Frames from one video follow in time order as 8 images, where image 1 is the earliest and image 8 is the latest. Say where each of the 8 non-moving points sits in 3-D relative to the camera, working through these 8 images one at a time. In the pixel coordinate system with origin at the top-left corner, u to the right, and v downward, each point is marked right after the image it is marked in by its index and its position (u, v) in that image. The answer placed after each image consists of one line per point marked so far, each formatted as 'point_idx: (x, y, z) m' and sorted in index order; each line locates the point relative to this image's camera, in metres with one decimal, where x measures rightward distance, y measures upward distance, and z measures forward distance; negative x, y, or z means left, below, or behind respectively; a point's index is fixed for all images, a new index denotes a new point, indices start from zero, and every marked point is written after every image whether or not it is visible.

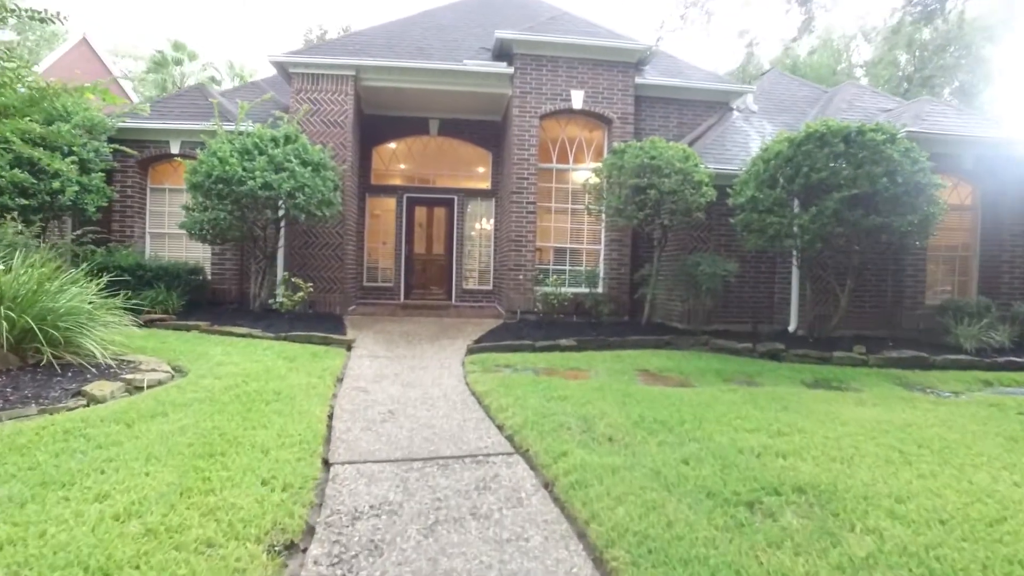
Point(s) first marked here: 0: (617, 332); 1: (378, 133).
0: (+1.6, -0.6, +9.3) m
1: (-2.8, +3.2, +13.0) m
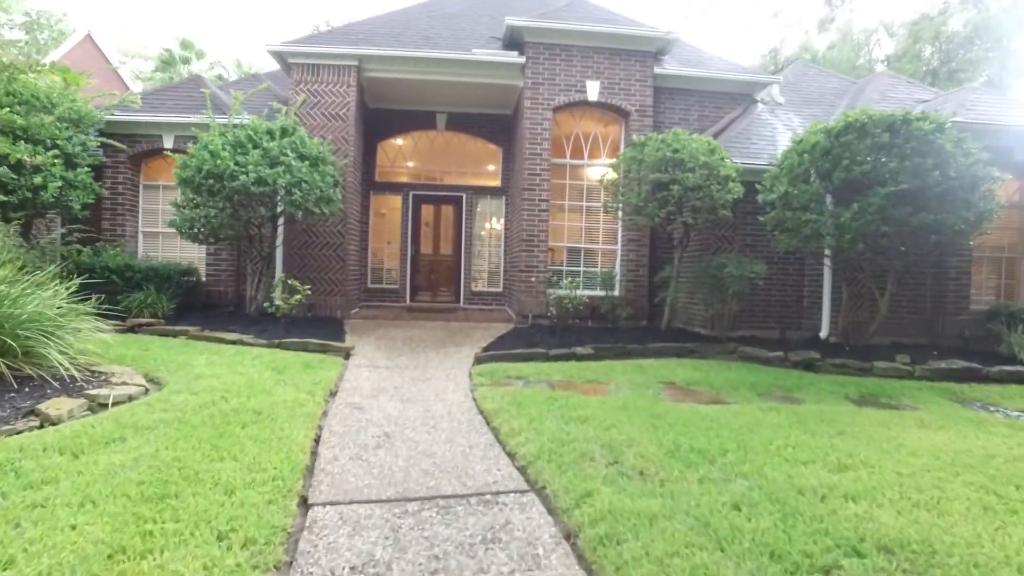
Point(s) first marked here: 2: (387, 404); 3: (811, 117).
0: (+1.7, -0.7, +8.7) m
1: (-2.6, +3.2, +12.5) m
2: (-1.0, -0.9, +5.0) m
3: (+5.1, +2.9, +10.7) m
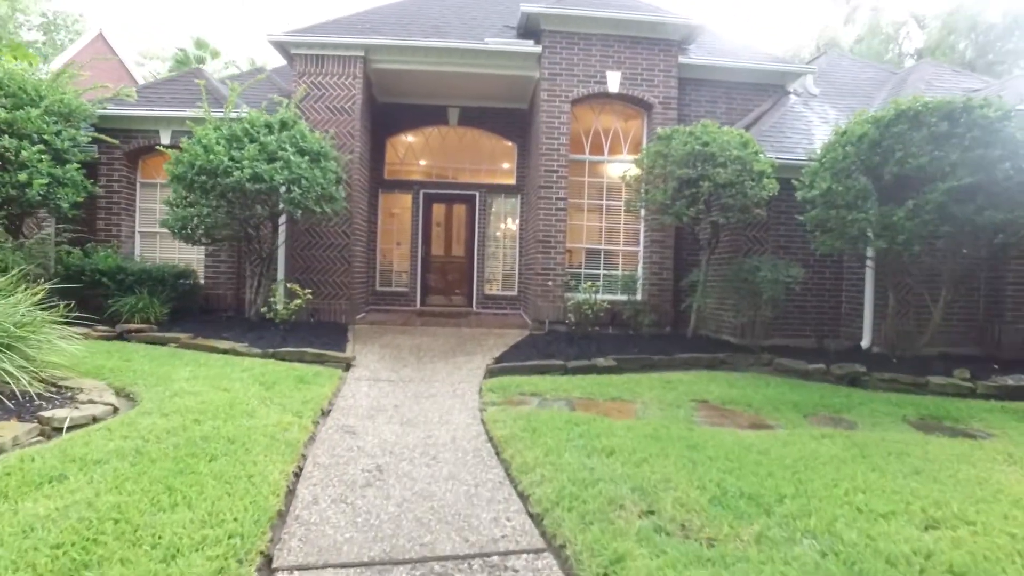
0: (+1.9, -0.7, +8.0) m
1: (-2.3, +3.1, +11.9) m
2: (-0.9, -1.0, +4.4) m
3: (+5.3, +2.8, +10.0) m
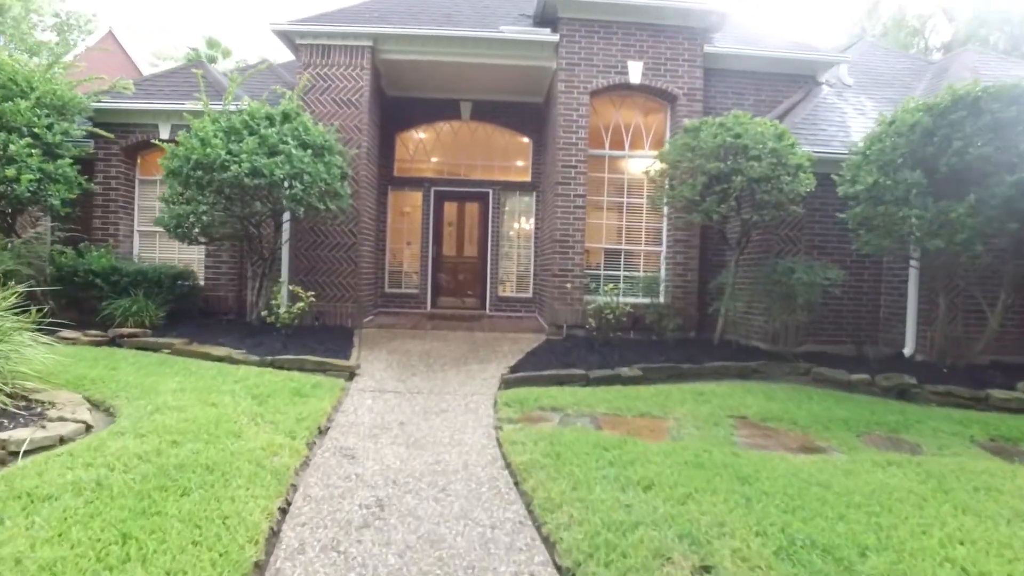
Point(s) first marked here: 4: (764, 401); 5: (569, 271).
0: (+2.1, -0.8, +7.5) m
1: (-2.0, +3.1, +11.4) m
2: (-0.8, -1.0, +3.9) m
3: (+5.6, +2.8, +9.4) m
4: (+2.2, -1.0, +5.4) m
5: (+0.8, +0.2, +9.1) m
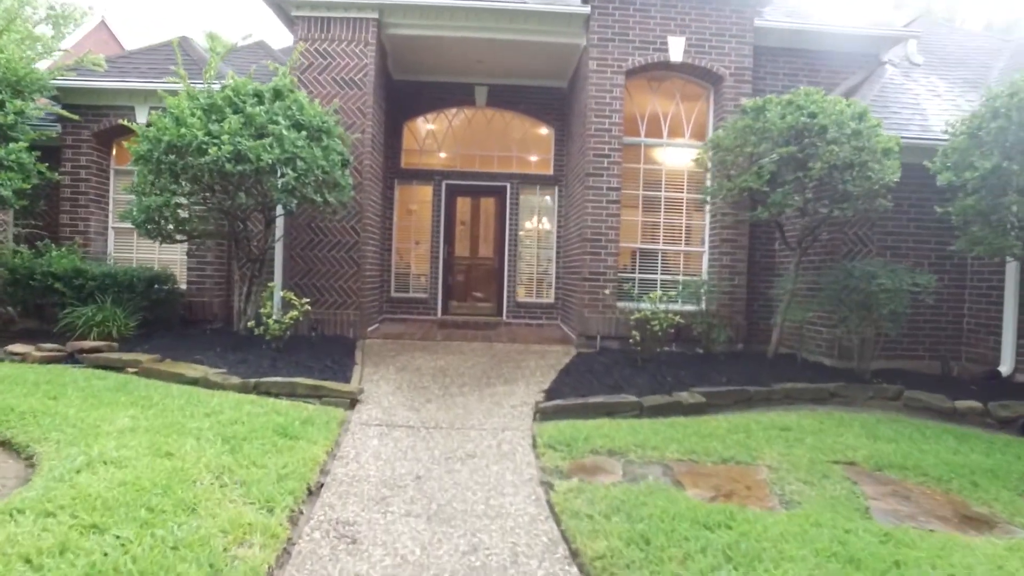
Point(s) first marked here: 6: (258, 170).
0: (+2.4, -0.8, +6.4) m
1: (-1.7, +3.0, +10.4) m
2: (-0.5, -1.1, +2.8) m
3: (+5.9, +2.7, +8.2) m
4: (+2.5, -1.0, +4.3) m
5: (+1.1, +0.2, +8.0) m
6: (-2.4, +1.1, +6.0) m
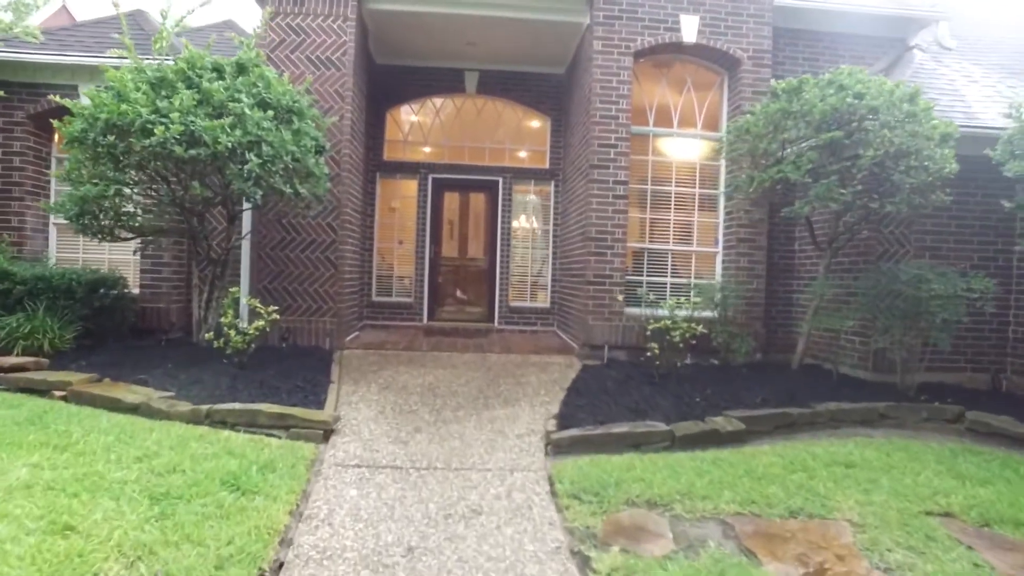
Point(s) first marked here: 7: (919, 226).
0: (+2.4, -0.9, +5.6) m
1: (-1.8, +3.0, +9.5) m
2: (-0.4, -1.1, +2.0) m
3: (+5.8, +2.7, +7.6) m
4: (+2.5, -1.1, +3.6) m
5: (+1.1, +0.1, +7.2) m
6: (-2.4, +1.1, +5.1) m
7: (+4.0, +0.6, +6.1) m
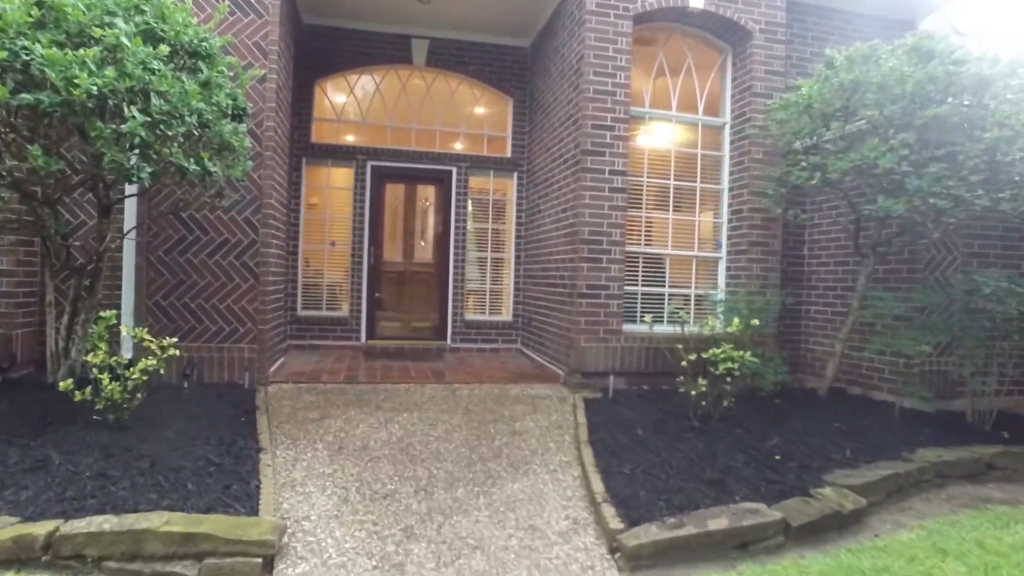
0: (+2.4, -1.0, +4.5) m
1: (-2.3, +2.8, +7.7) m
2: (+0.2, -1.2, +0.5) m
3: (+5.5, +2.5, +6.9) m
4: (+2.8, -1.2, +2.5) m
5: (+0.9, 0.0, +5.9) m
6: (-2.3, +0.9, +3.3) m
7: (+3.9, +0.5, +5.1) m
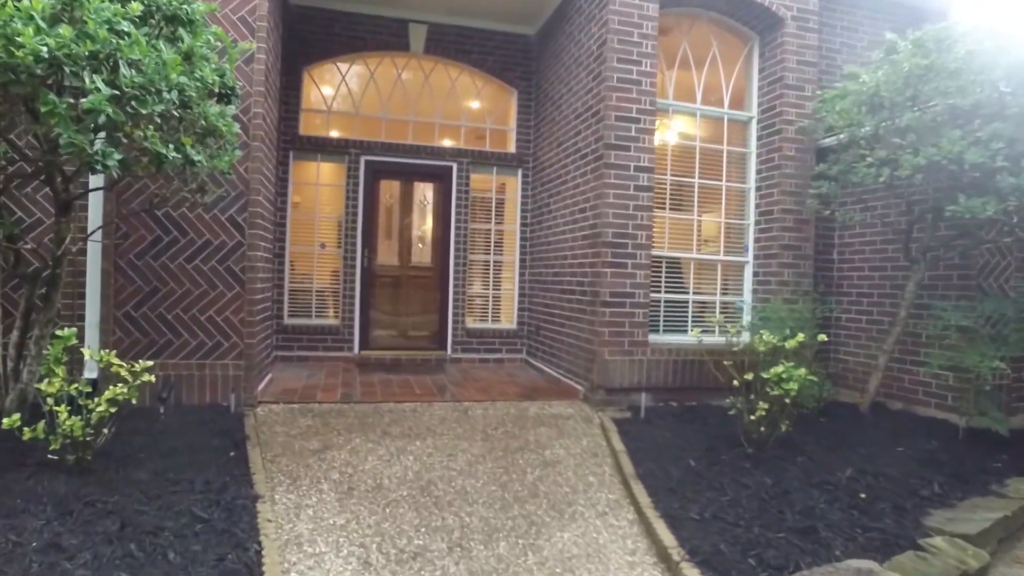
0: (+2.6, -1.1, +4.0) m
1: (-2.2, +2.8, +7.1) m
2: (+0.5, -1.3, -0.1) m
3: (+5.6, +2.5, +6.6) m
4: (+3.1, -1.3, +2.0) m
5: (+1.0, -0.1, +5.3) m
6: (-2.0, +0.9, +2.6) m
7: (+4.1, +0.4, +4.7) m
